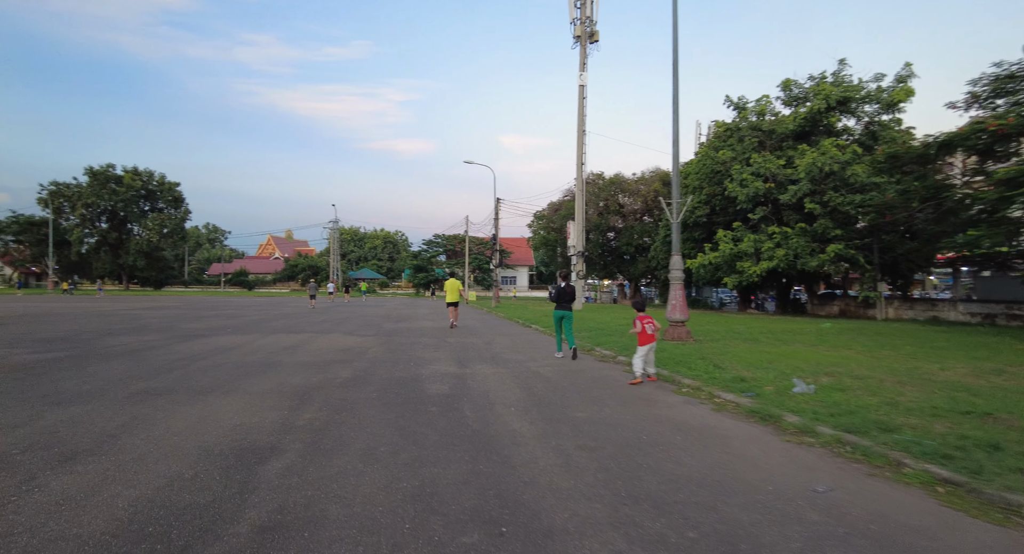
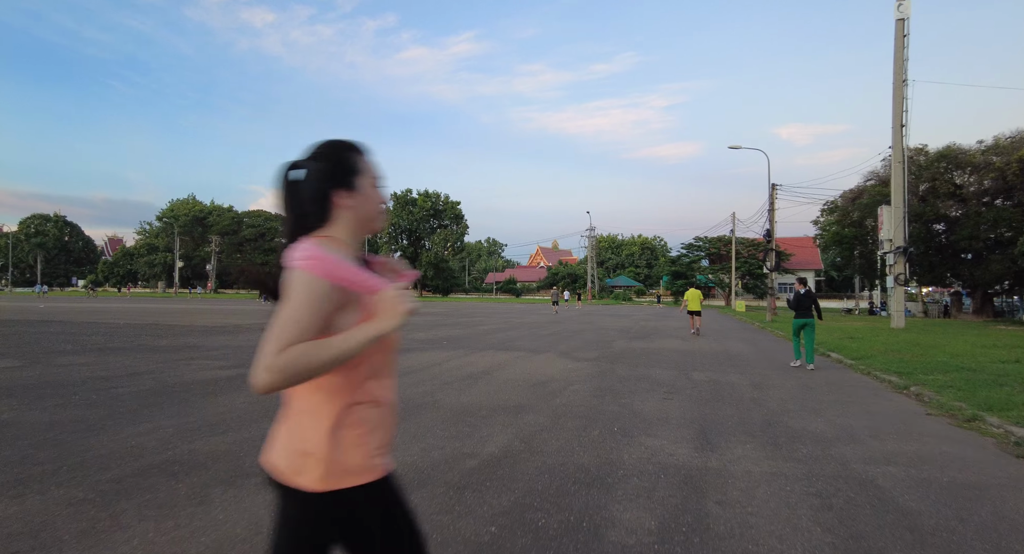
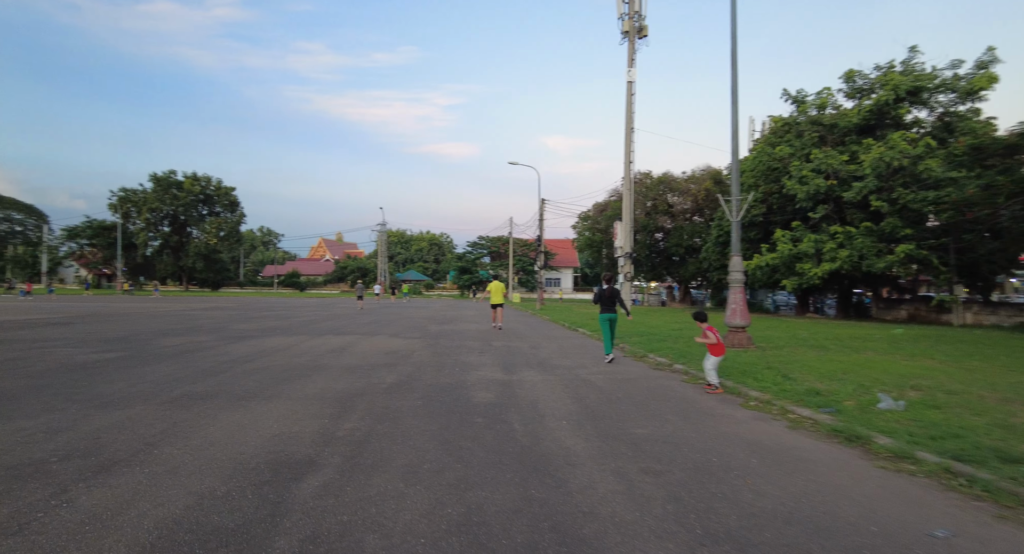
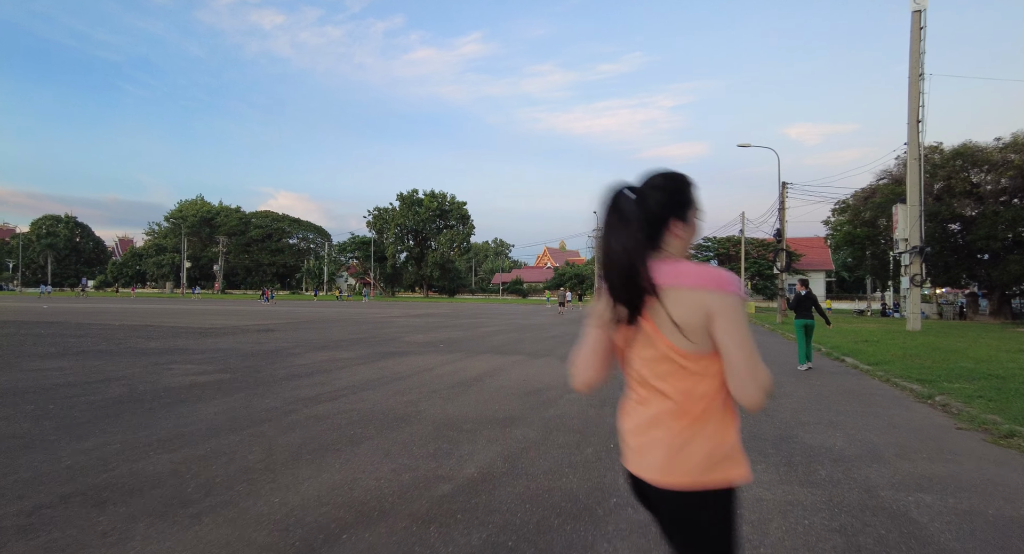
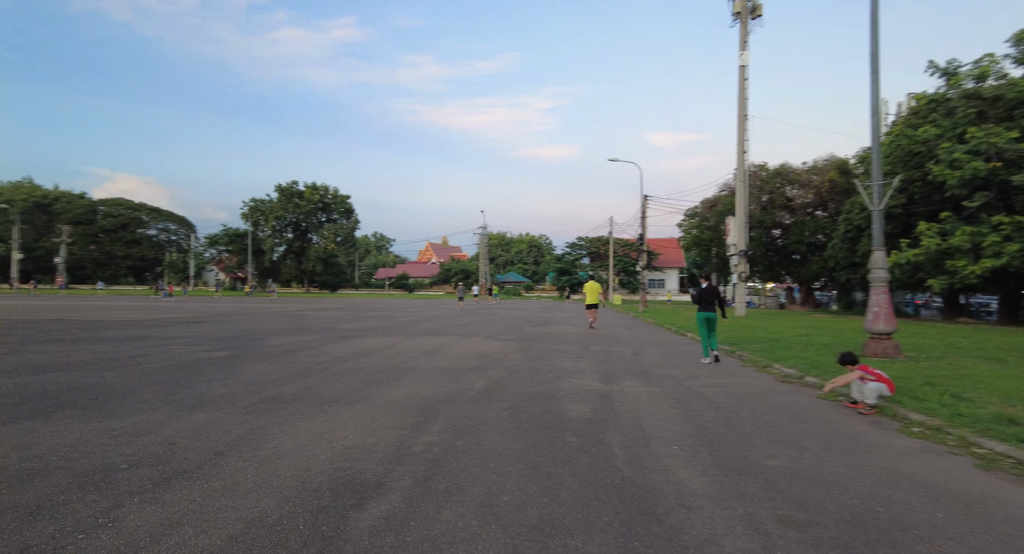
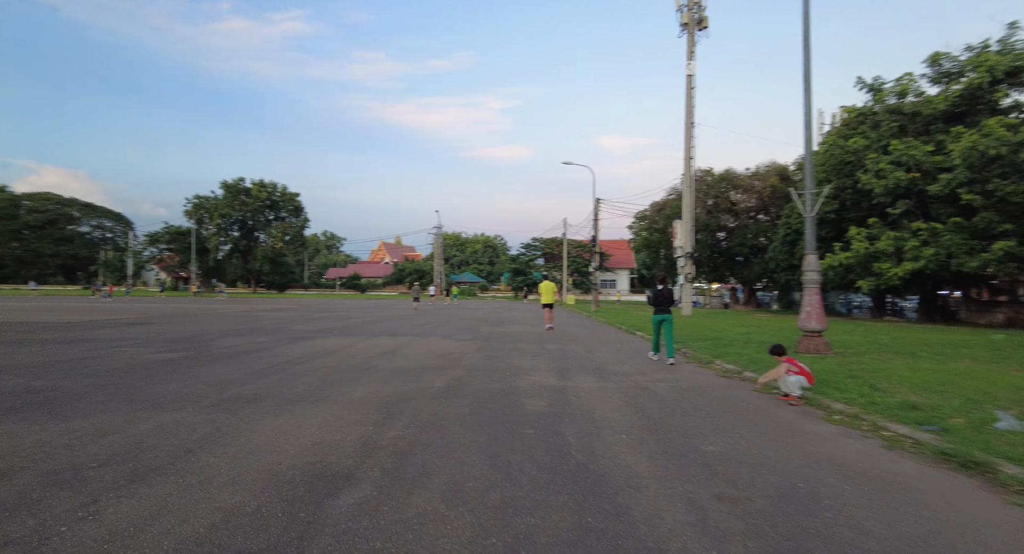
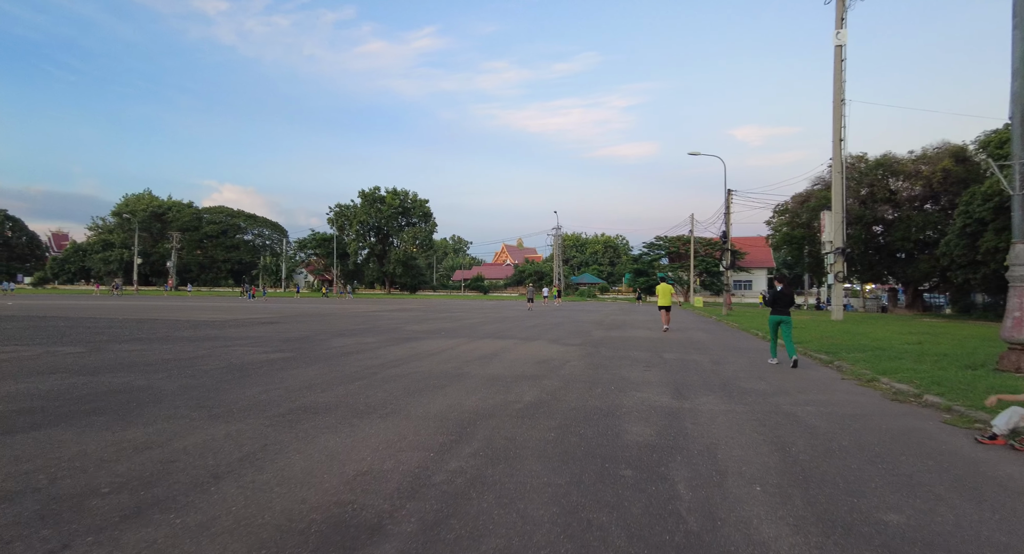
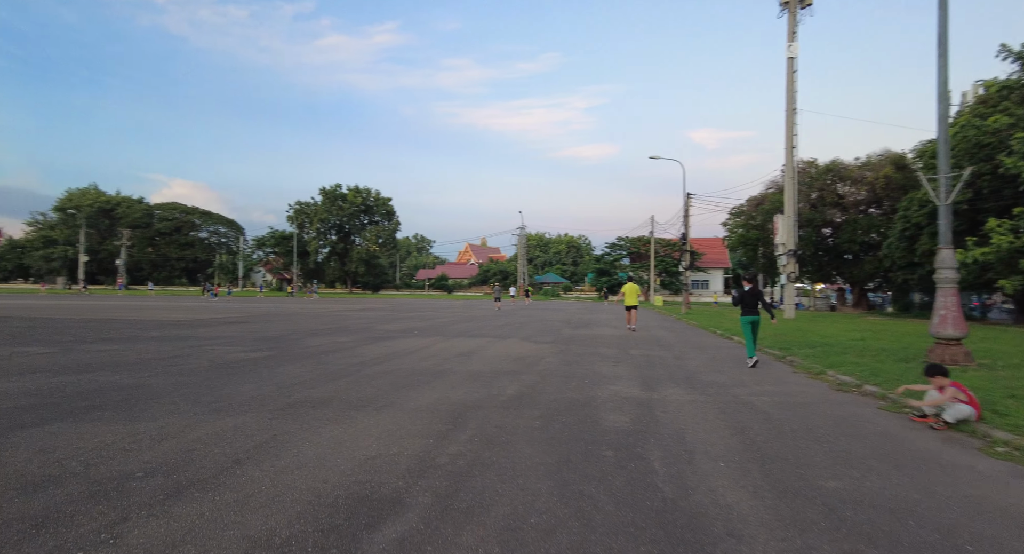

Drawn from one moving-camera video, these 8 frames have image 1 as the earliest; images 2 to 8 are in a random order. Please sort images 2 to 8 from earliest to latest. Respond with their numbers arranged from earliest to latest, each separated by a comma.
3, 6, 5, 8, 7, 2, 4
